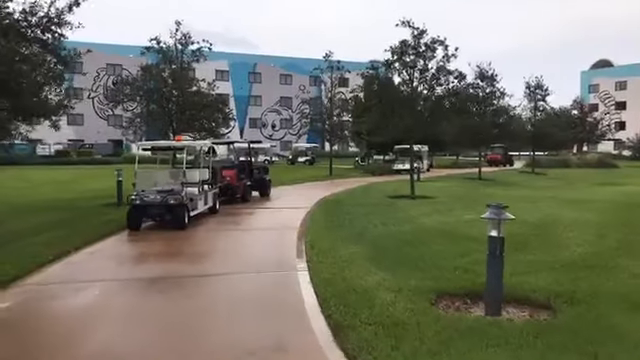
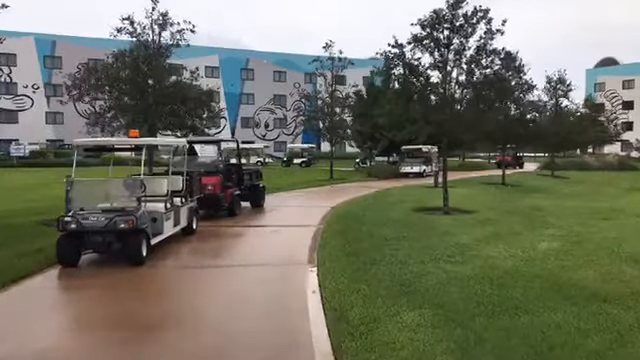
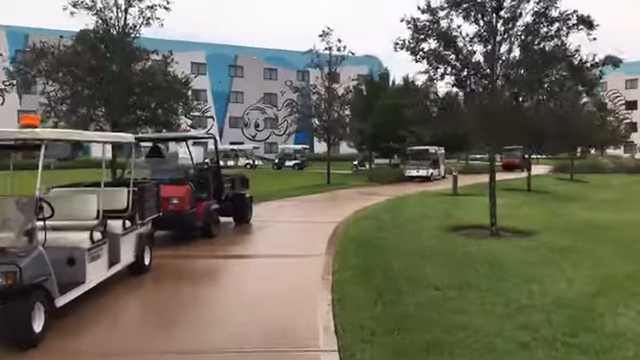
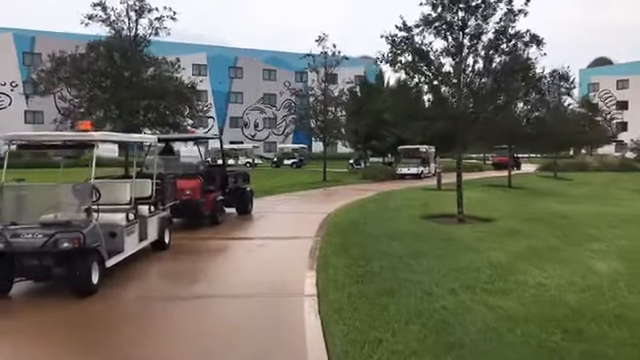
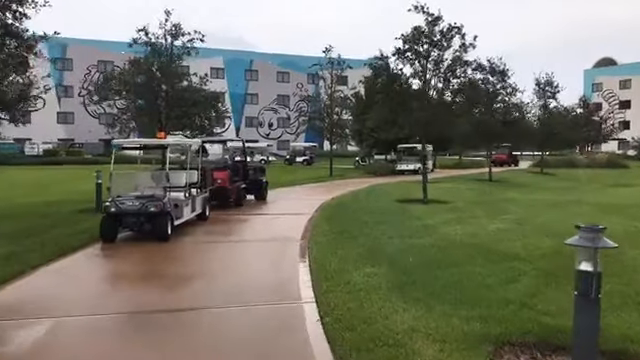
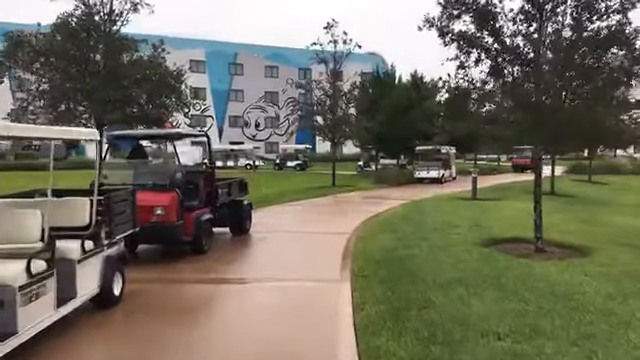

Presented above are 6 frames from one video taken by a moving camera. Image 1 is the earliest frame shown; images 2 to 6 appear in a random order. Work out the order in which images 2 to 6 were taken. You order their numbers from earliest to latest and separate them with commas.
5, 2, 4, 3, 6
